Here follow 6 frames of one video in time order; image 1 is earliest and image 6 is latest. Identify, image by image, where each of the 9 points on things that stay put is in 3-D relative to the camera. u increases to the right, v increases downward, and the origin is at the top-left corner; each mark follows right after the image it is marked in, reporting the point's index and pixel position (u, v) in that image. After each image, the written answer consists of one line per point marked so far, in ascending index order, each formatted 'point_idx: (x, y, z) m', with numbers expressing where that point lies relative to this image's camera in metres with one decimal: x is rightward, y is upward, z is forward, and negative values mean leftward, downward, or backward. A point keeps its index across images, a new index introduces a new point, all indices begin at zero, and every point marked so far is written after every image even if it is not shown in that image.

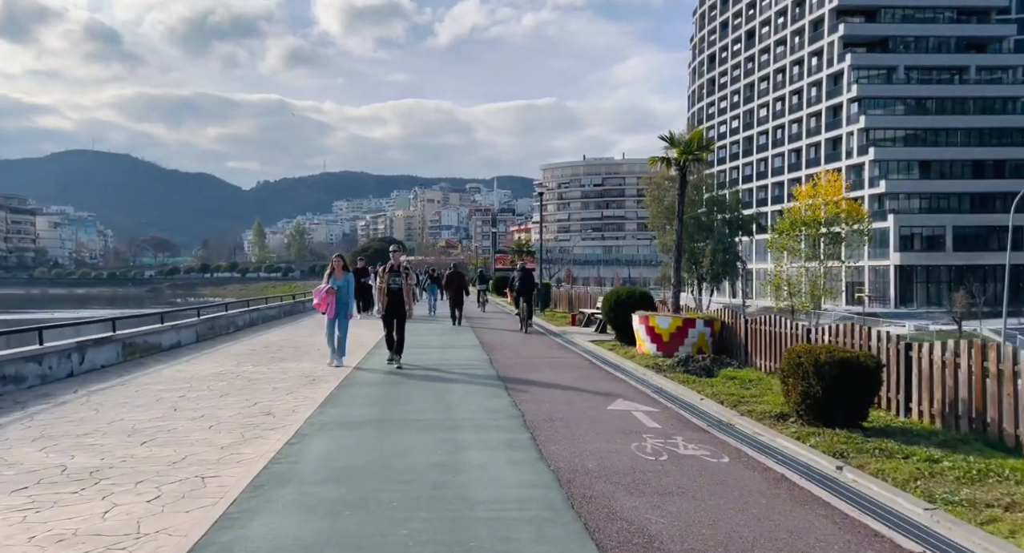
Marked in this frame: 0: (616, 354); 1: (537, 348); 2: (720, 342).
0: (+2.1, -1.6, +17.3) m
1: (+0.6, -1.6, +19.3) m
2: (+4.0, -1.2, +16.5) m
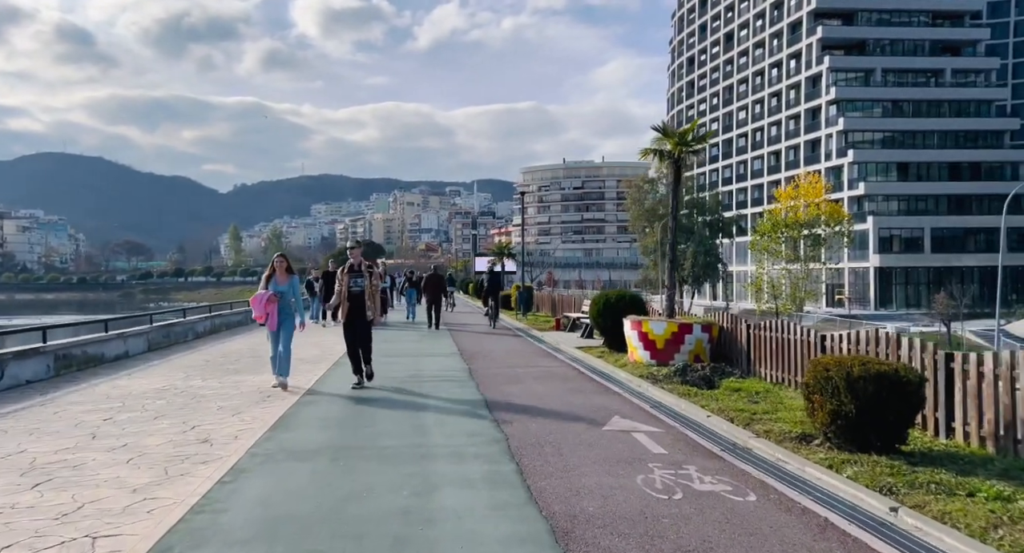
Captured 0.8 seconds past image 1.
0: (+1.7, -1.6, +16.0) m
1: (+0.2, -1.7, +18.0) m
2: (+3.6, -1.3, +15.2) m
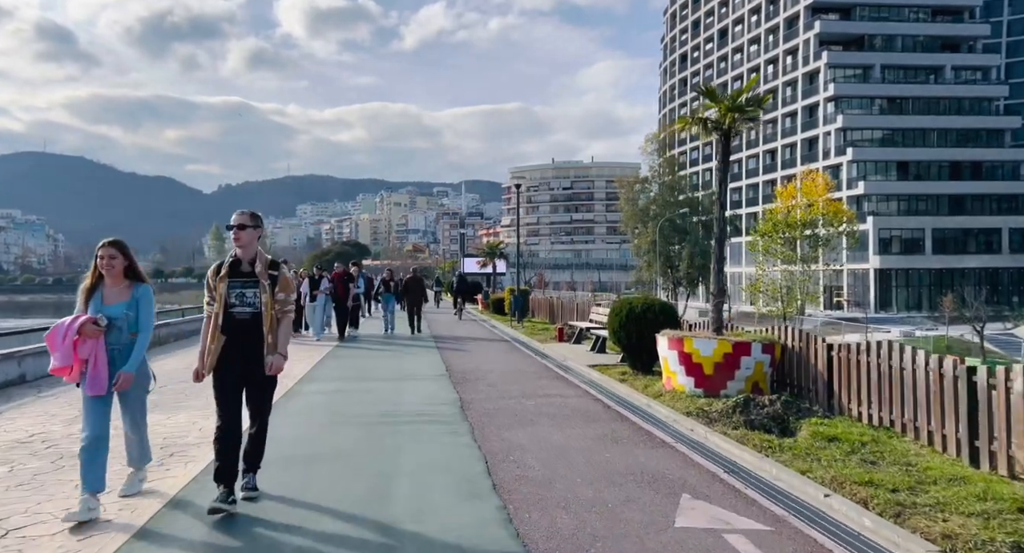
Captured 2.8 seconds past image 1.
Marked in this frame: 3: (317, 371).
0: (+1.8, -1.7, +12.6) m
1: (+0.2, -1.7, +14.5) m
2: (+3.7, -1.3, +11.8) m
3: (-3.2, -1.6, +14.1) m
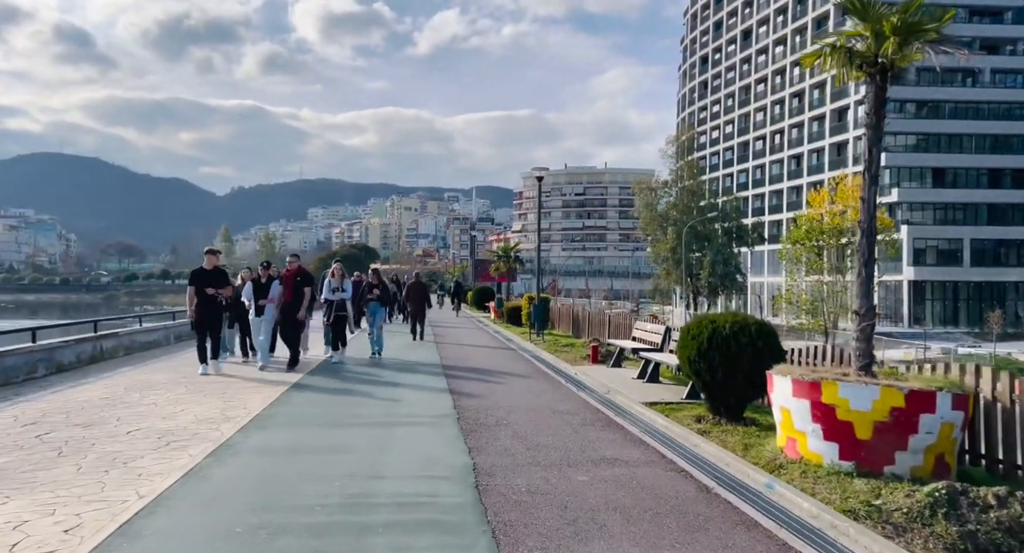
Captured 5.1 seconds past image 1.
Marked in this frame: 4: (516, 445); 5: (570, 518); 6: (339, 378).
0: (+2.2, -1.8, +8.5) m
1: (+0.6, -1.8, +10.4) m
2: (+4.0, -1.4, +7.6) m
3: (-2.8, -1.6, +10.0) m
4: (0.0, -1.8, +9.1) m
5: (+0.4, -1.7, +6.2) m
6: (-2.5, -1.5, +12.4) m
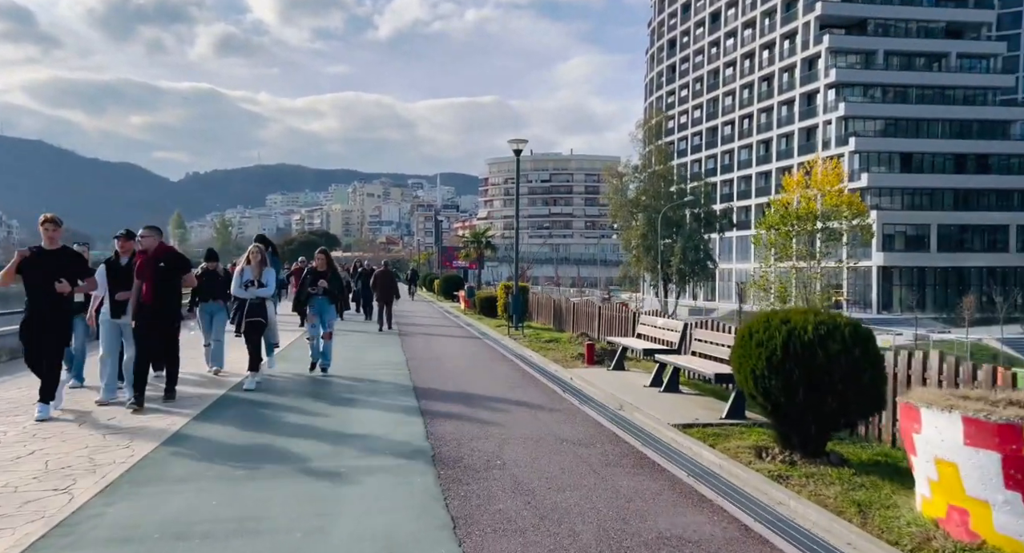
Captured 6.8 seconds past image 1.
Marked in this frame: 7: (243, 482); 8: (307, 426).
0: (+2.2, -1.6, +5.6) m
1: (+0.6, -1.6, +7.4) m
2: (+4.1, -1.3, +4.8) m
3: (-2.8, -1.4, +6.9) m
4: (+0.1, -1.6, +6.1) m
5: (+0.5, -1.7, +3.3) m
6: (-2.6, -1.3, +9.3) m
7: (-2.0, -1.5, +6.5) m
8: (-1.9, -1.4, +8.2) m
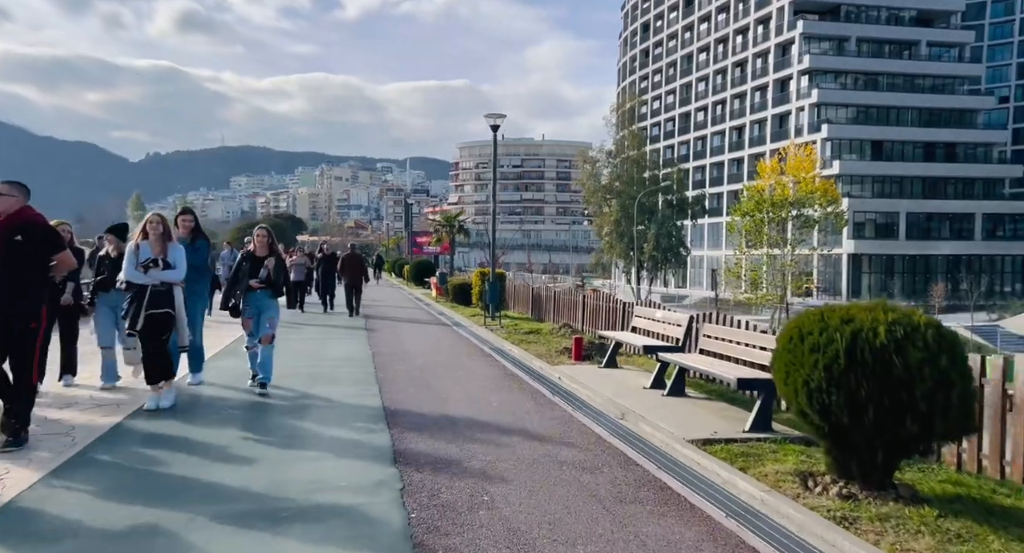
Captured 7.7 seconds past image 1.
0: (+2.2, -1.6, +4.0) m
1: (+0.5, -1.6, +5.8) m
2: (+4.2, -1.3, +3.3) m
3: (-2.8, -1.4, +5.2) m
4: (+0.1, -1.6, +4.5) m
5: (+0.6, -1.6, +1.7) m
6: (-2.7, -1.2, +7.6) m
7: (-2.0, -1.4, +4.8) m
8: (-2.0, -1.3, +6.5) m
